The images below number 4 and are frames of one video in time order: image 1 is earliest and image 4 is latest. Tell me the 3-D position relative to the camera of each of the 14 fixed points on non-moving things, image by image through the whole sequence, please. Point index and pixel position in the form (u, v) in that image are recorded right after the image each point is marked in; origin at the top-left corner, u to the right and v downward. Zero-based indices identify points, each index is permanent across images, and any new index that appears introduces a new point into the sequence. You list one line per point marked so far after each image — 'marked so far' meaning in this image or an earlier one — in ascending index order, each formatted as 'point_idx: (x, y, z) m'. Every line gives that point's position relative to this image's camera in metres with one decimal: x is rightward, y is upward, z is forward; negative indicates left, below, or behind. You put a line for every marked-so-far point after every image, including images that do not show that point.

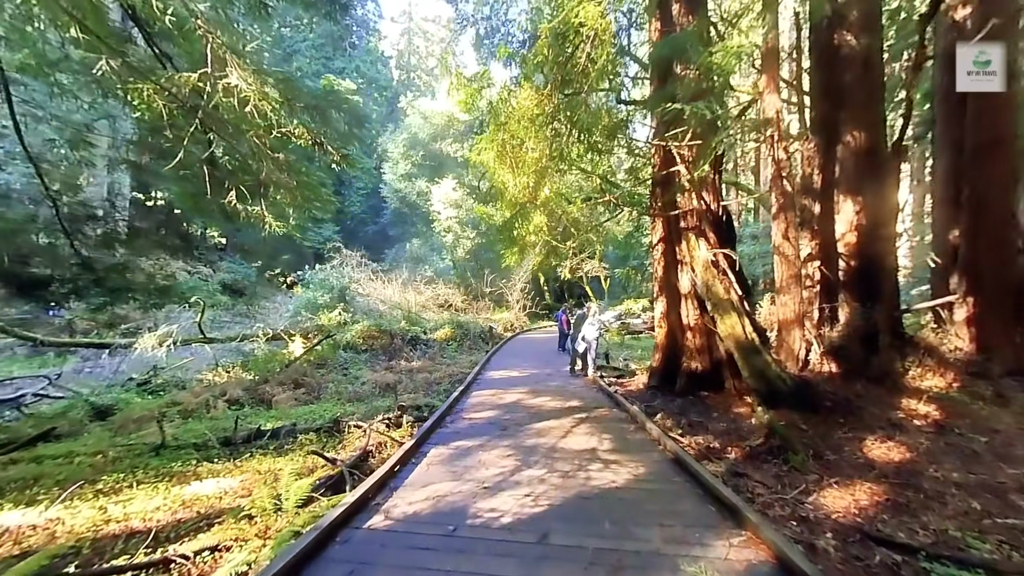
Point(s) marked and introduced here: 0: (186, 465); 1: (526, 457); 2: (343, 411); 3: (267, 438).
0: (-3.6, -1.9, +4.9) m
1: (+0.1, -1.6, +4.3) m
2: (-2.9, -2.1, +7.7) m
3: (-3.1, -1.9, +5.8) m
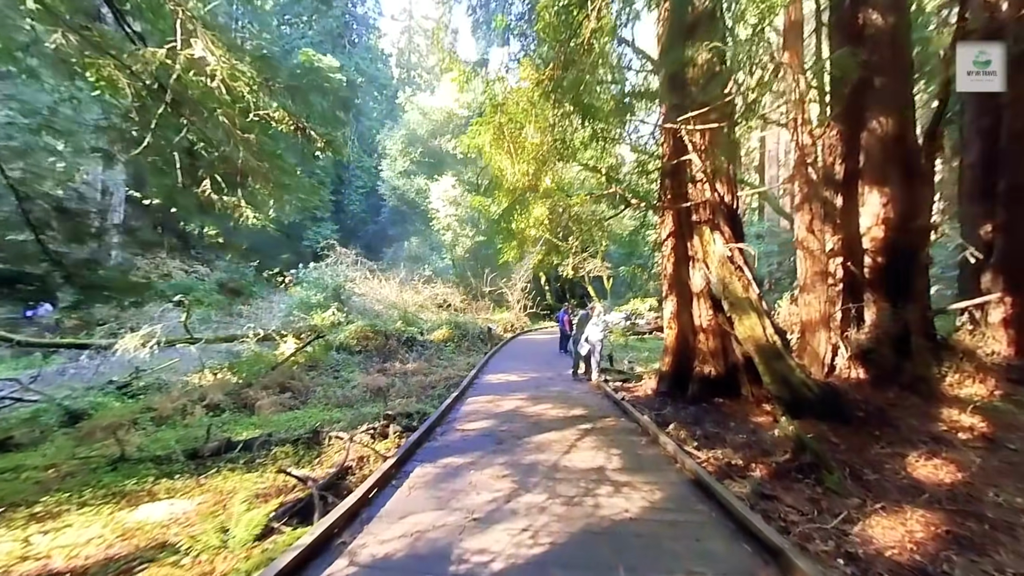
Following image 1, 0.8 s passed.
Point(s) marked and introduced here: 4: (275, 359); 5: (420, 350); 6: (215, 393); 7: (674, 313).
0: (-3.6, -1.9, +4.4) m
1: (+0.1, -1.6, +3.8) m
2: (-2.9, -2.1, +7.1) m
3: (-3.1, -1.9, +5.2) m
4: (-5.9, -1.8, +11.3) m
5: (-3.1, -2.1, +15.0) m
6: (-5.5, -1.9, +8.4) m
7: (+2.7, -0.4, +7.5) m
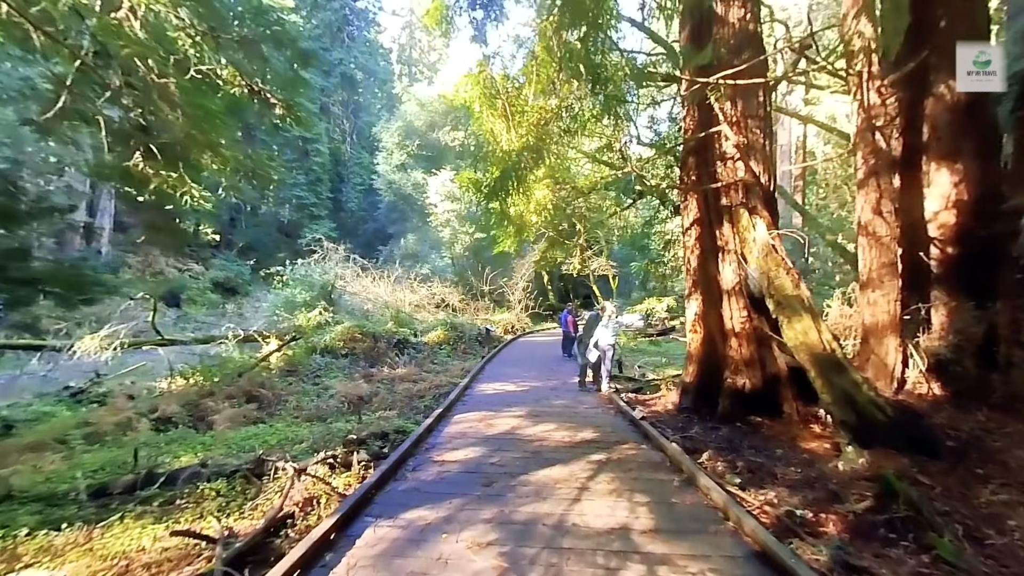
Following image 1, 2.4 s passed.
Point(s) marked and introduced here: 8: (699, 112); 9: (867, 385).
0: (-3.7, -1.8, +3.3) m
1: (0.0, -1.5, +2.6) m
2: (-2.9, -2.0, +6.0) m
3: (-3.2, -1.8, +4.1) m
4: (-5.9, -1.7, +10.2) m
5: (-3.1, -2.0, +13.9) m
6: (-5.5, -1.9, +7.3) m
7: (+2.6, -0.4, +6.3) m
8: (+2.7, +2.5, +6.4) m
9: (+3.4, -0.9, +4.3) m
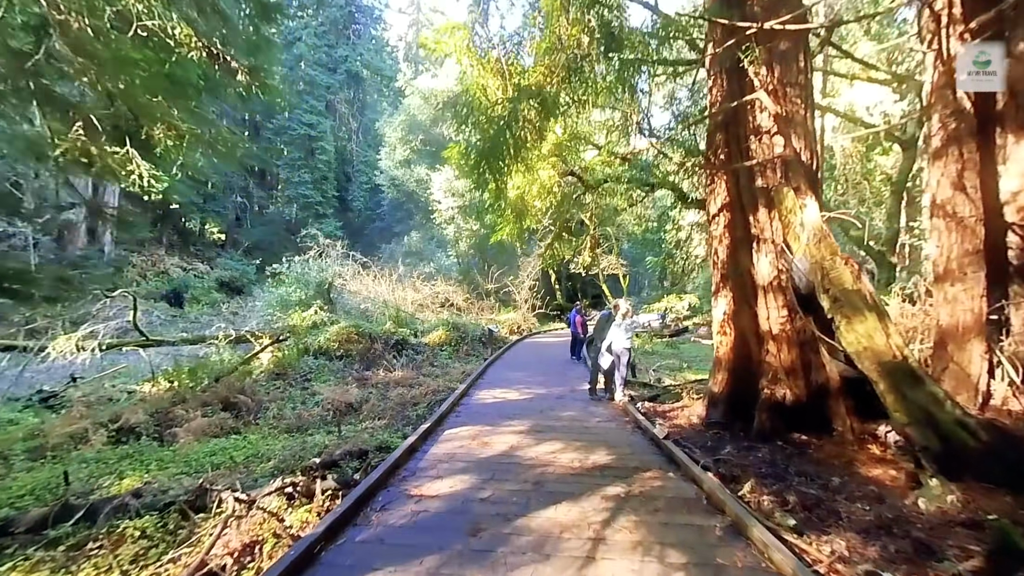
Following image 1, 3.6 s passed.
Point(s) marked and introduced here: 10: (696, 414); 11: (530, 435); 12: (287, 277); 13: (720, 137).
0: (-3.7, -1.8, +2.6) m
1: (0.0, -1.4, +1.8) m
2: (-2.9, -1.9, +5.3) m
3: (-3.2, -1.7, +3.4) m
4: (-5.9, -1.7, +9.5) m
5: (-2.9, -1.9, +13.2) m
6: (-5.5, -1.8, +6.6) m
7: (+2.6, -0.3, +5.5) m
8: (+2.7, +2.6, +5.6) m
9: (+3.4, -0.9, +3.5) m
10: (+2.4, -1.6, +5.9) m
11: (+0.2, -1.5, +4.8) m
12: (-7.4, +0.4, +14.9) m
13: (+2.6, +1.9, +5.7) m
